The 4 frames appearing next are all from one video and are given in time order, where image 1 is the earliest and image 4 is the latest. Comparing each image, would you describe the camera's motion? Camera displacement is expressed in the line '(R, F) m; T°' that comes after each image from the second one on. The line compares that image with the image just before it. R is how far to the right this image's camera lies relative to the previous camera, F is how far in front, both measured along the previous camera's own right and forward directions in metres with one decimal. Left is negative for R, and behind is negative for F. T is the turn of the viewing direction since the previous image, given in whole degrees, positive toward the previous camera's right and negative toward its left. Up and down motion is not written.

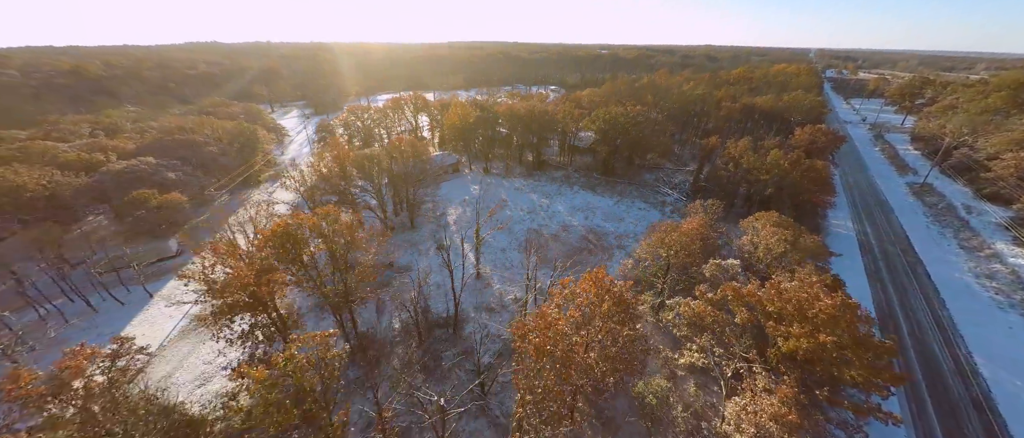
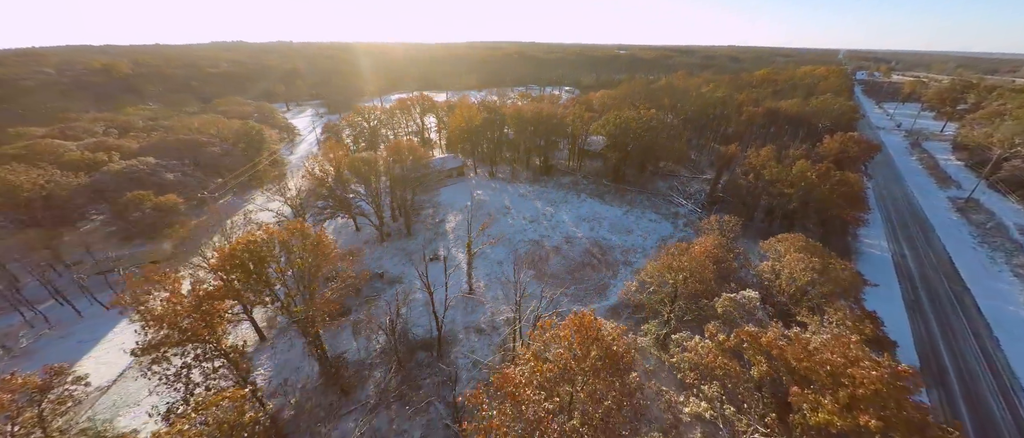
(+1.3, +1.9) m; -2°
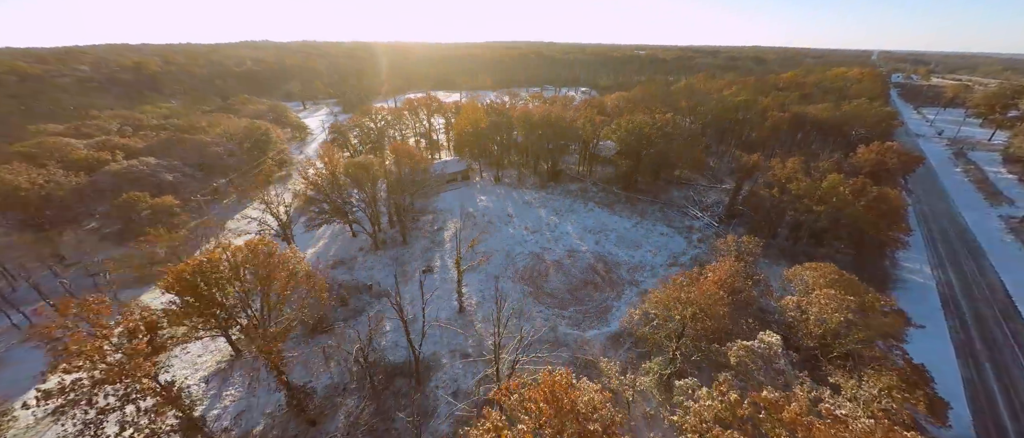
(+1.4, +1.9) m; -2°
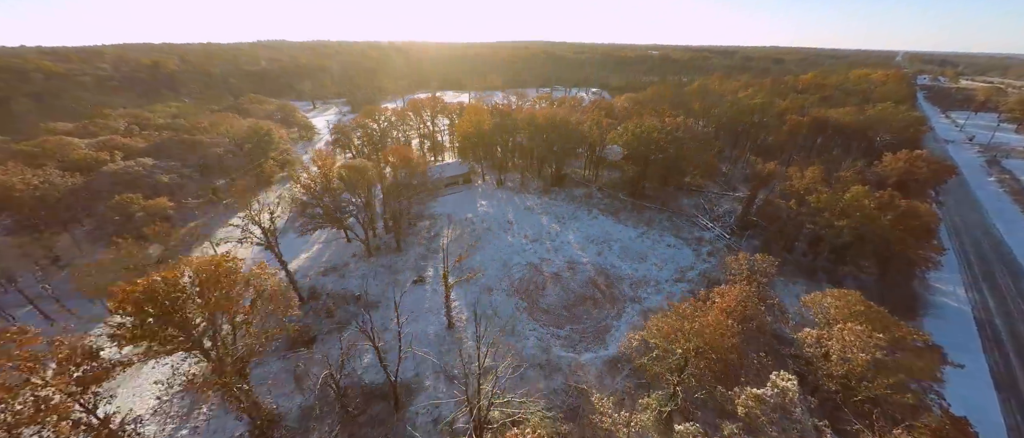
(+1.1, +1.5) m; -2°
